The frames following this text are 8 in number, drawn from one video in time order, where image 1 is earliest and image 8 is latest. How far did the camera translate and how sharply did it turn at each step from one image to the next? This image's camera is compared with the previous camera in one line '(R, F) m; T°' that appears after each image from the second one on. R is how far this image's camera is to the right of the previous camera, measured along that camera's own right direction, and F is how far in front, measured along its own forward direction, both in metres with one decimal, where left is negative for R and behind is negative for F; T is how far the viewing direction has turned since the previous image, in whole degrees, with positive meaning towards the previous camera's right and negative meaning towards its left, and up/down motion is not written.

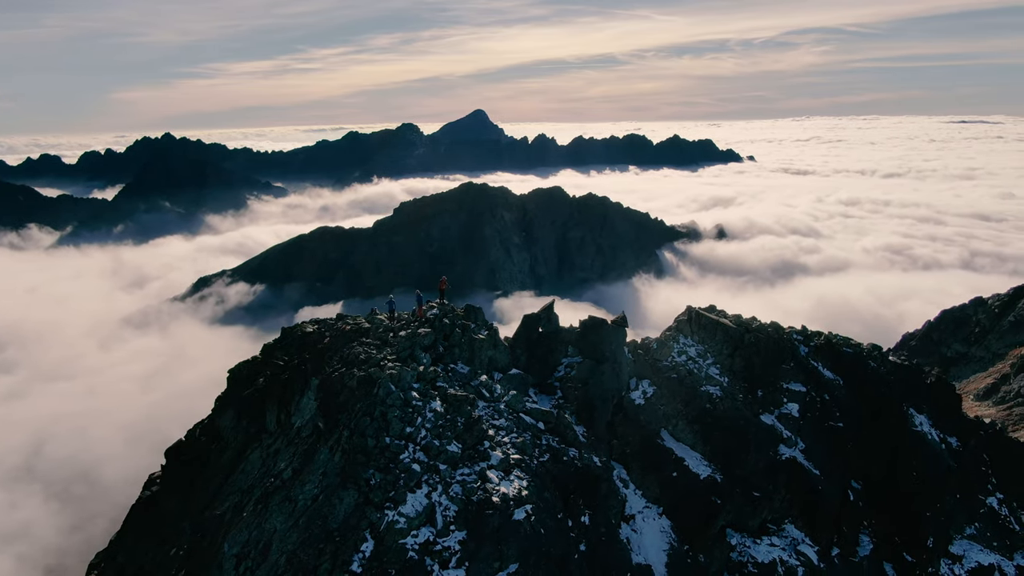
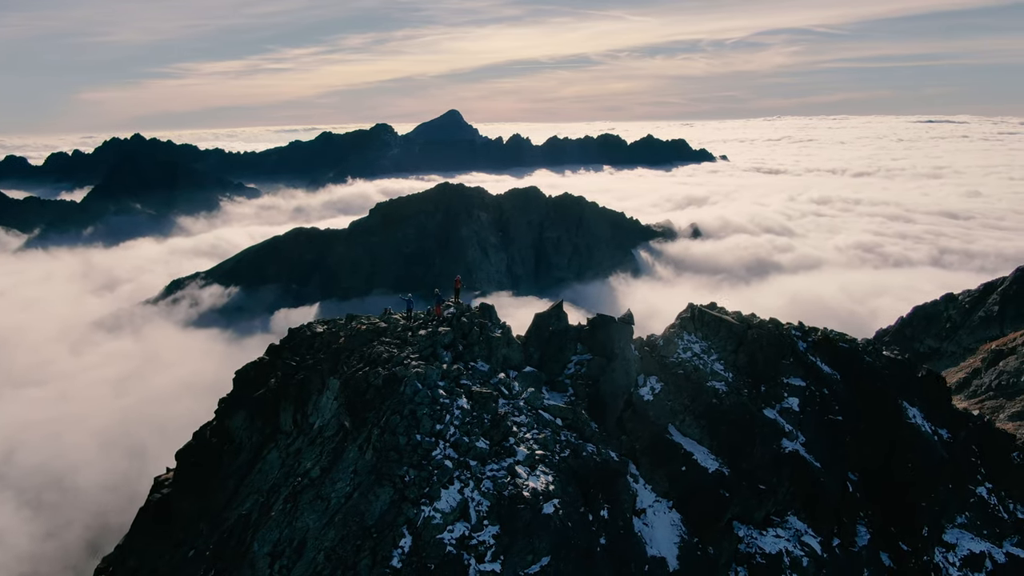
(-0.6, -0.1) m; +2°
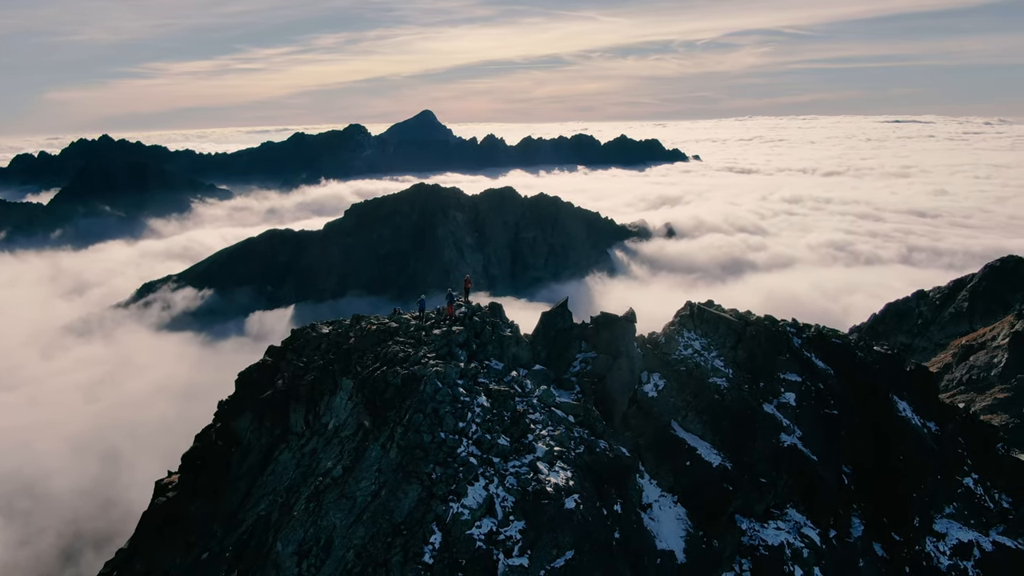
(-0.5, -0.1) m; +2°
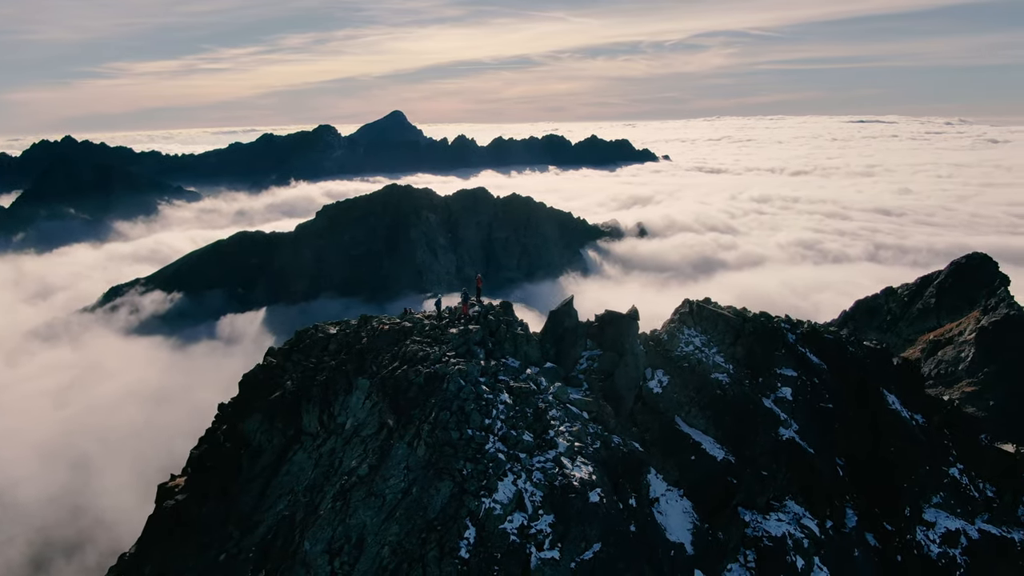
(-0.6, -0.1) m; +2°
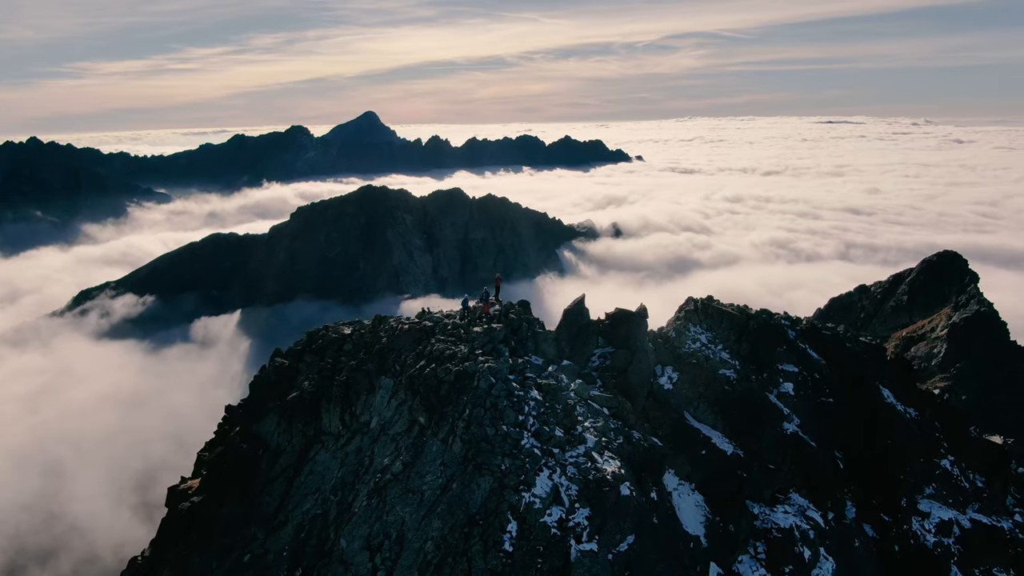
(-0.7, -0.2) m; +2°
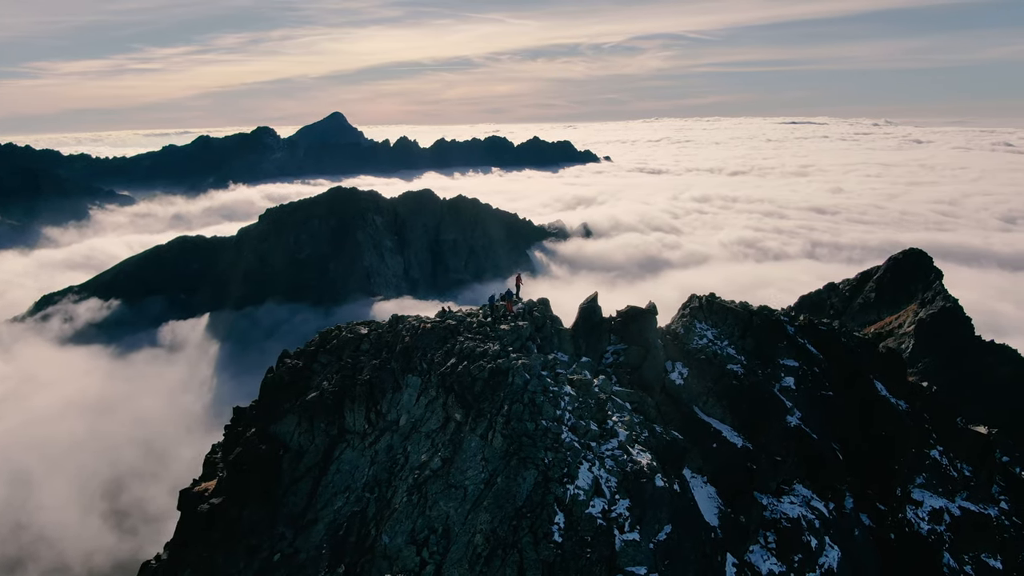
(-0.8, -0.2) m; +2°
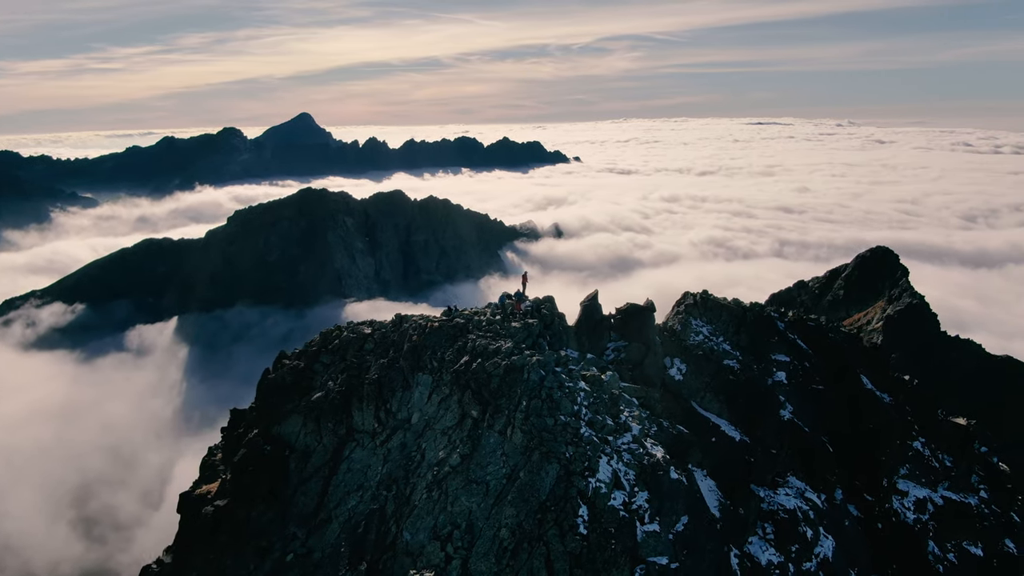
(-0.6, -0.1) m; +2°
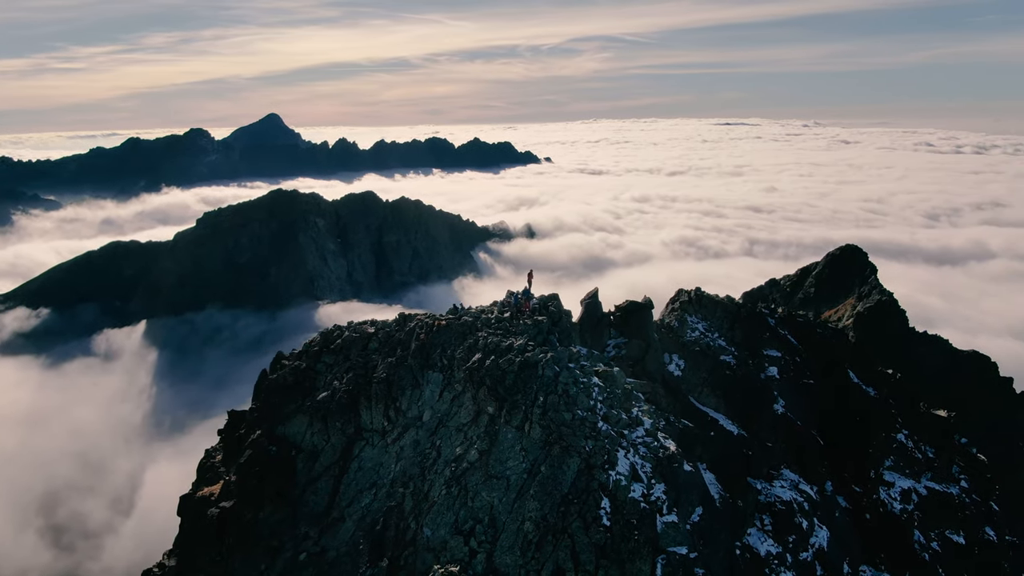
(-0.6, -0.1) m; +2°
